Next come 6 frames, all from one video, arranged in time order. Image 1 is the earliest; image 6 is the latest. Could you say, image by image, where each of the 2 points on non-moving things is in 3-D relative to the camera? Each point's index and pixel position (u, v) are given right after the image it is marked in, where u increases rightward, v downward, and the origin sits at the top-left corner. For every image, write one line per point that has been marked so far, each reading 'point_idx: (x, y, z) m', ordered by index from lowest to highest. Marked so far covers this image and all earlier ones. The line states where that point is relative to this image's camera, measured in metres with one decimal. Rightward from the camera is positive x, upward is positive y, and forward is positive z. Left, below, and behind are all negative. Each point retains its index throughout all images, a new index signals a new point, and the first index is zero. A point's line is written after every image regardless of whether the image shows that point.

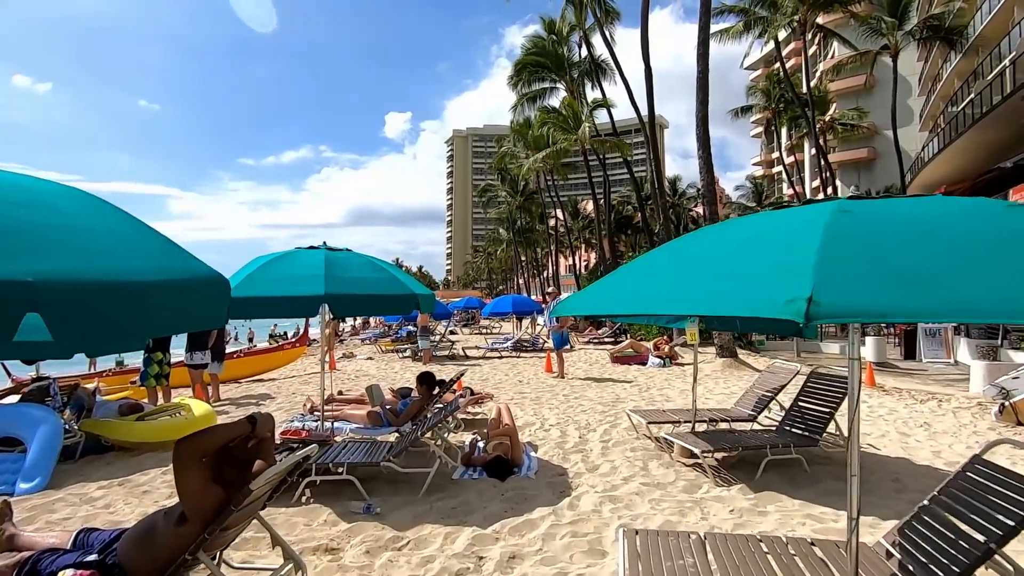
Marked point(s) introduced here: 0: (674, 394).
0: (+3.0, -2.0, +10.1) m
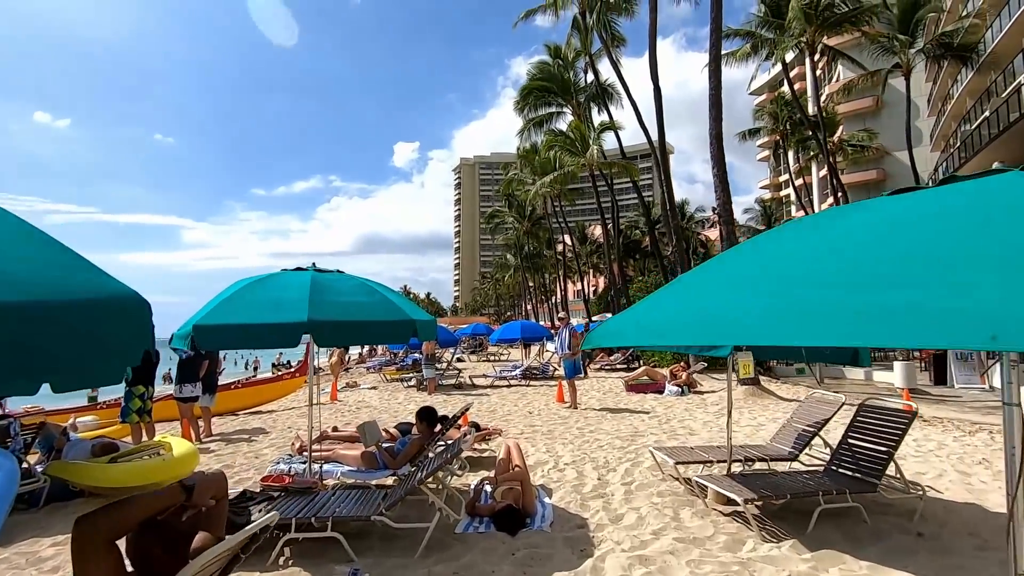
0: (+3.2, -2.4, +9.4) m
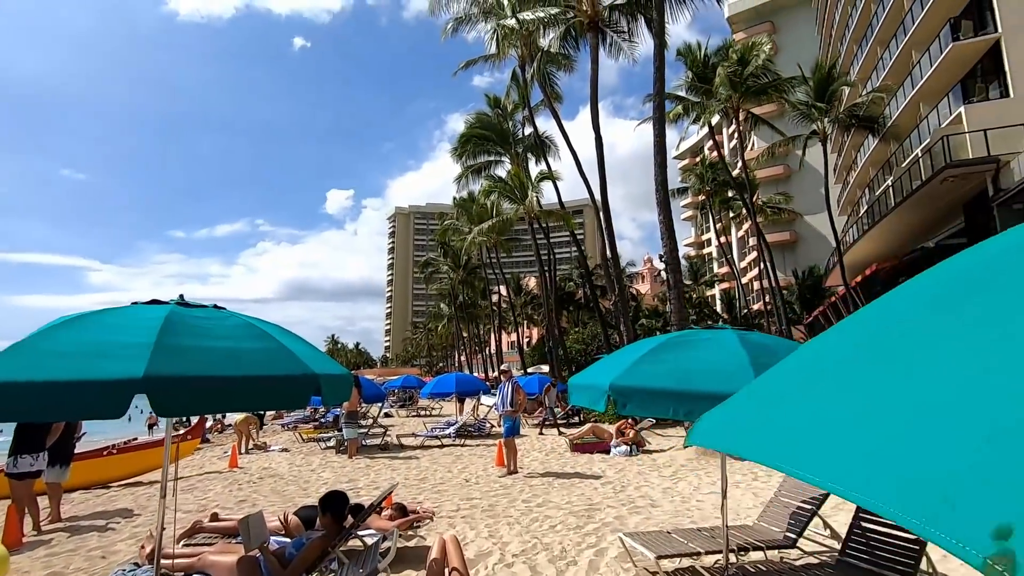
0: (+2.2, -3.2, +8.4) m
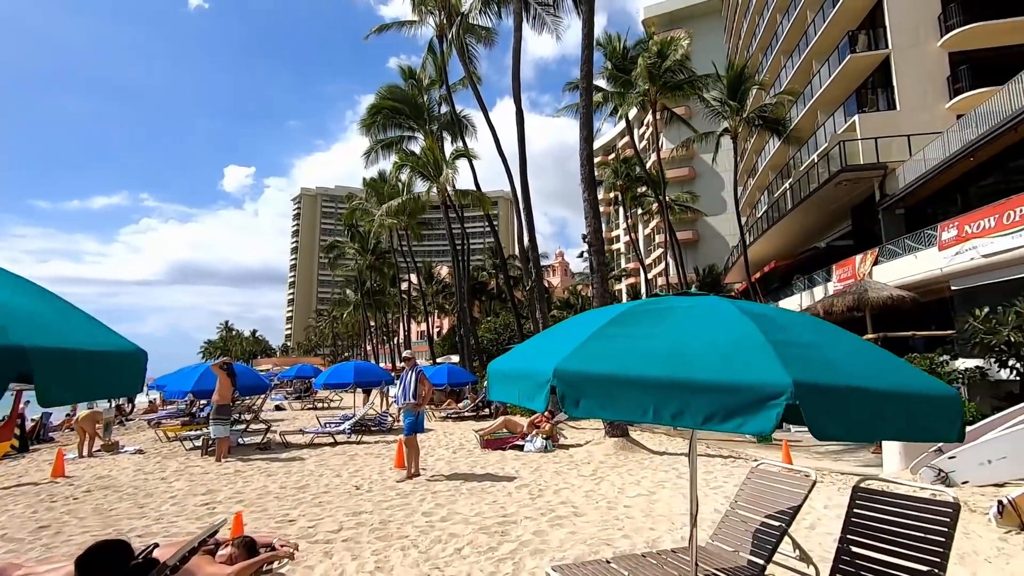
0: (+0.9, -2.8, +7.4) m
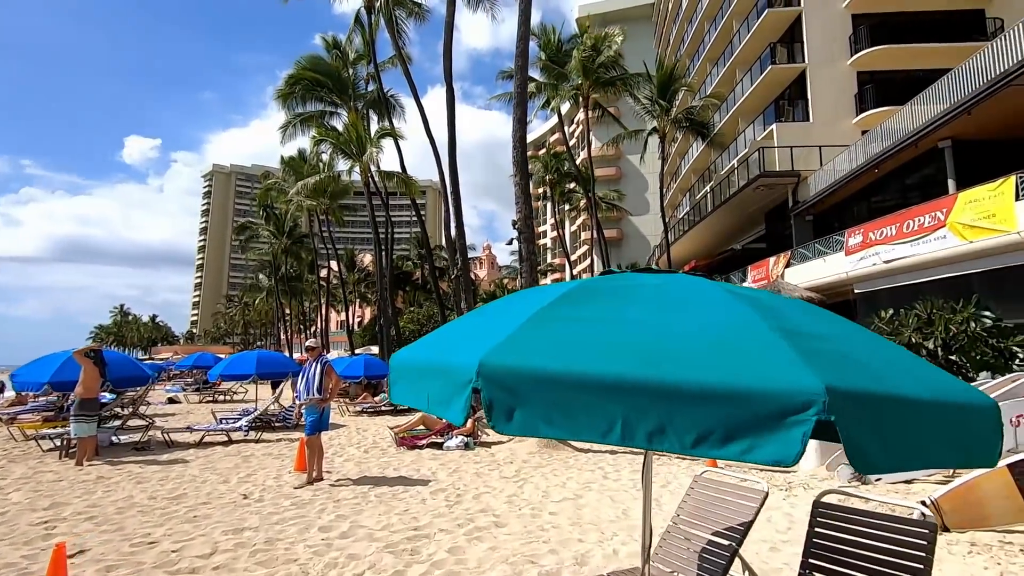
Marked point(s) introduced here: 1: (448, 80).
0: (-0.2, -2.7, +6.7) m
1: (-2.0, +6.6, +17.1) m
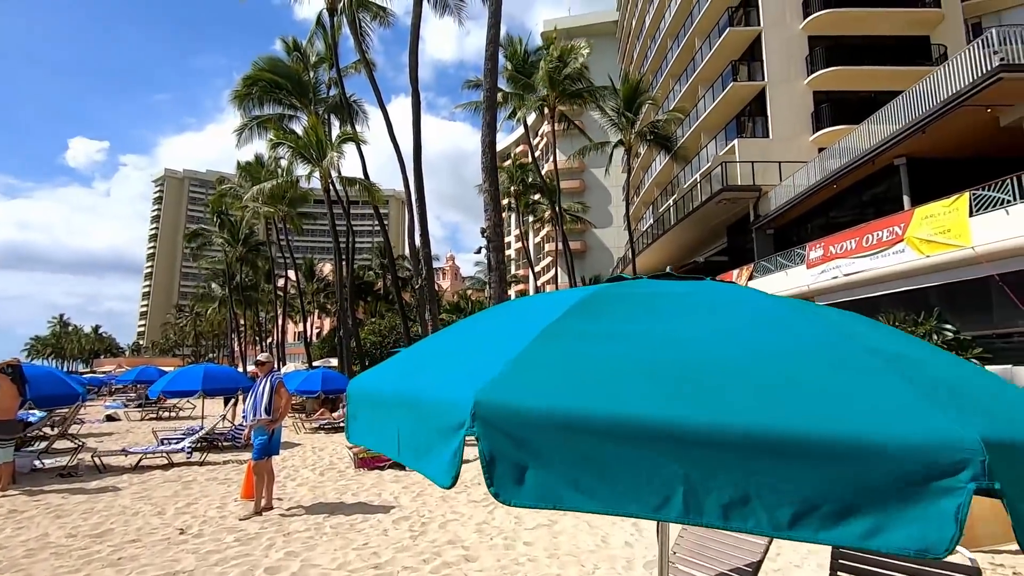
0: (-0.5, -2.8, +6.2) m
1: (-3.0, +6.2, +16.6) m
